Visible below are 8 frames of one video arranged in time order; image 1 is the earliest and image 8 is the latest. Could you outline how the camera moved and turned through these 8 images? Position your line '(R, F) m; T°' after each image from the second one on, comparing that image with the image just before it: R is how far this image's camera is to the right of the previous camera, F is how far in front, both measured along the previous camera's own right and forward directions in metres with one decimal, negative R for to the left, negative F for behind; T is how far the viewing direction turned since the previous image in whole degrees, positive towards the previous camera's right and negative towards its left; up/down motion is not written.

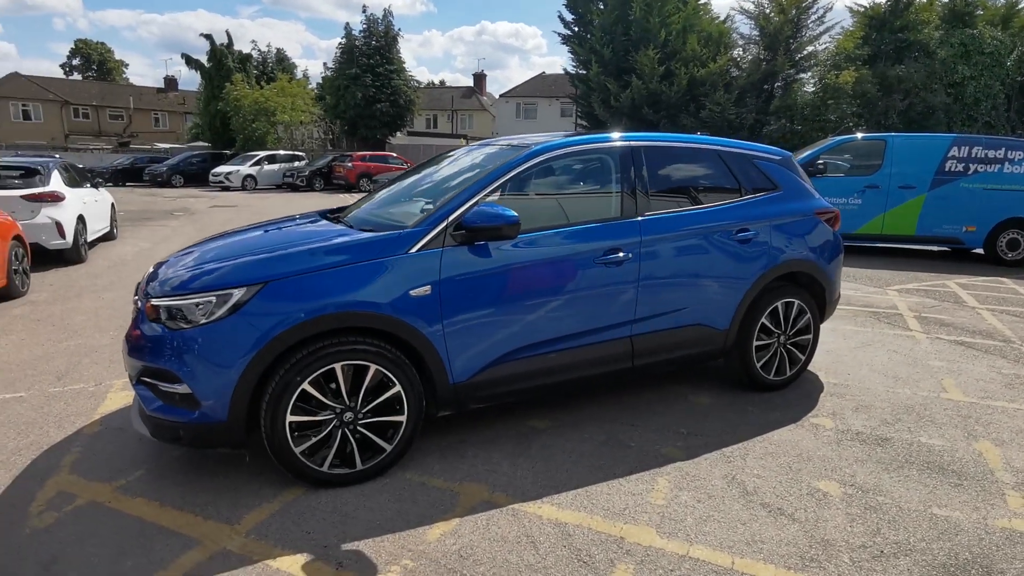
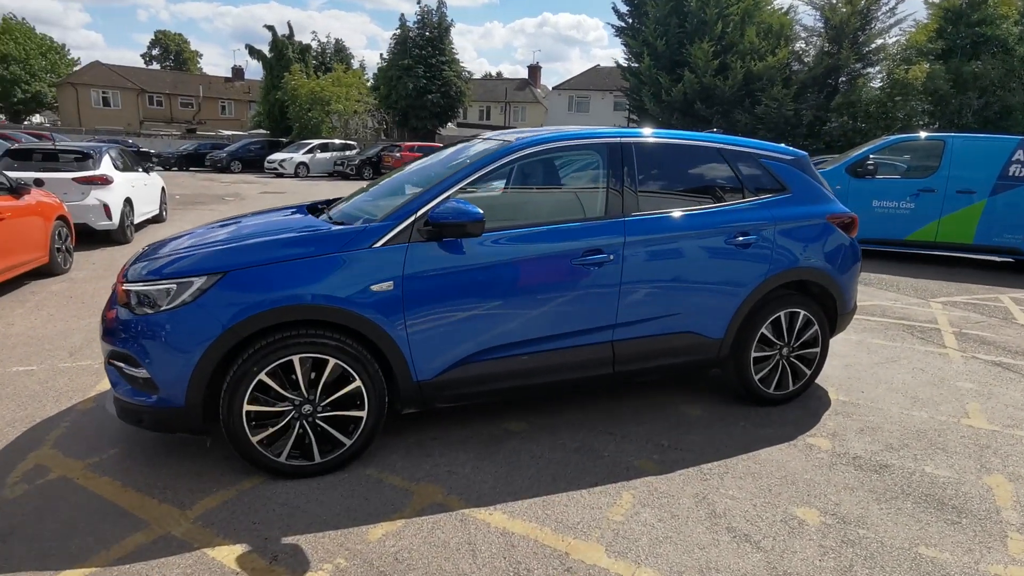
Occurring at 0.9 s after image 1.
(+0.5, +0.1) m; -5°
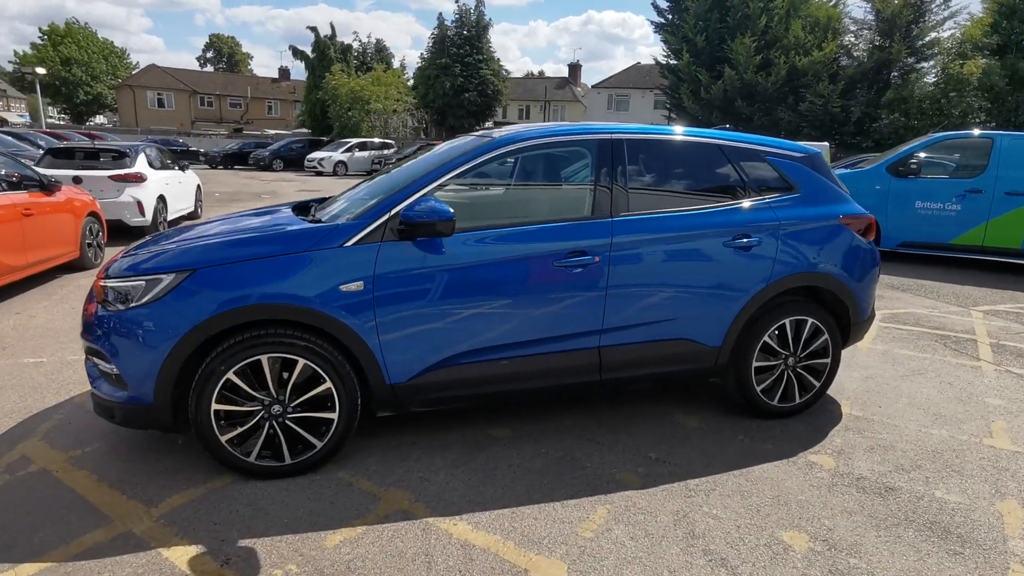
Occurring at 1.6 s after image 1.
(+0.3, +0.1) m; -4°
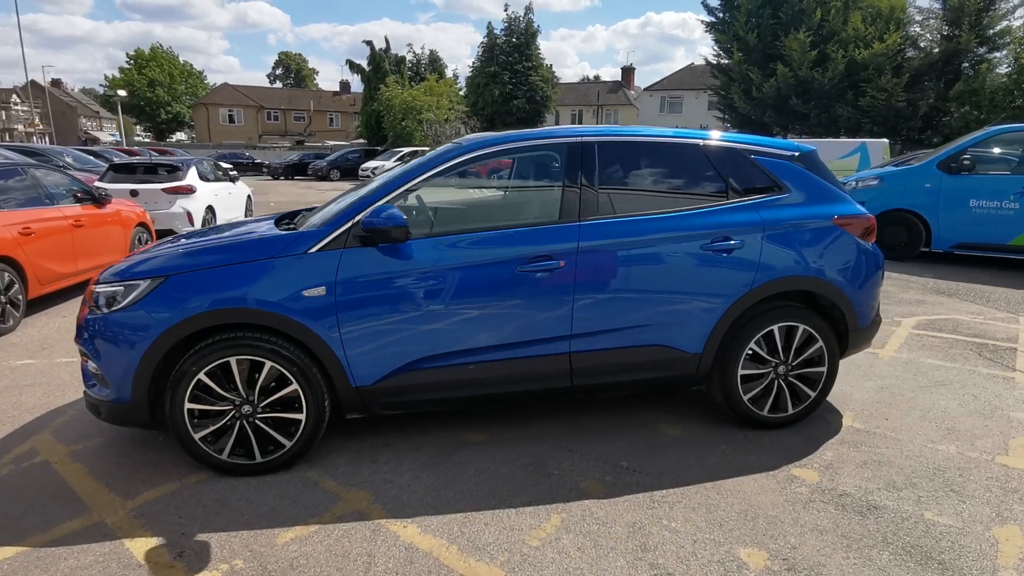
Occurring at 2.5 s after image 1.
(+0.5, 0.0) m; -6°
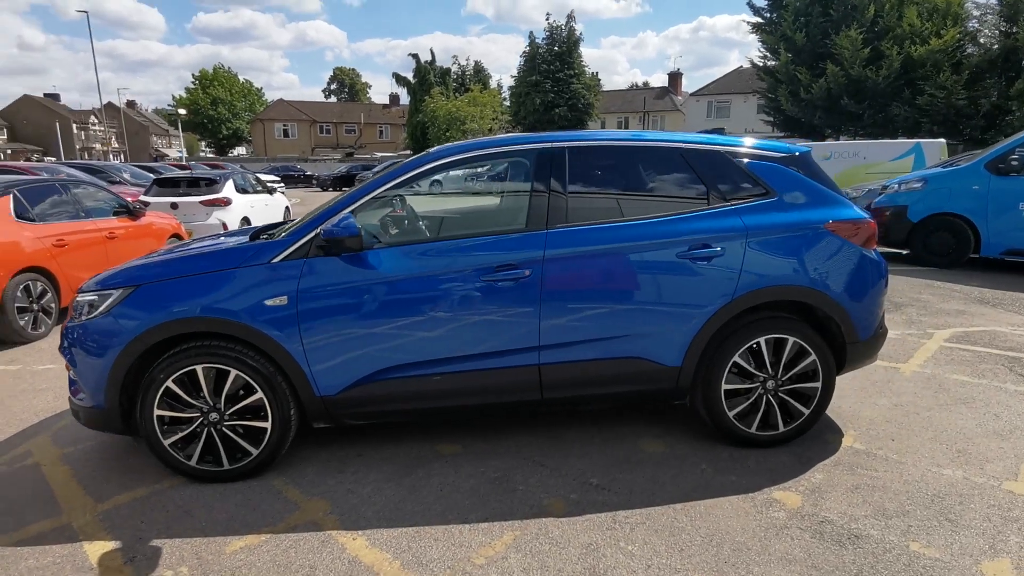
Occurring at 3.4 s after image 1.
(+0.5, +0.1) m; -5°
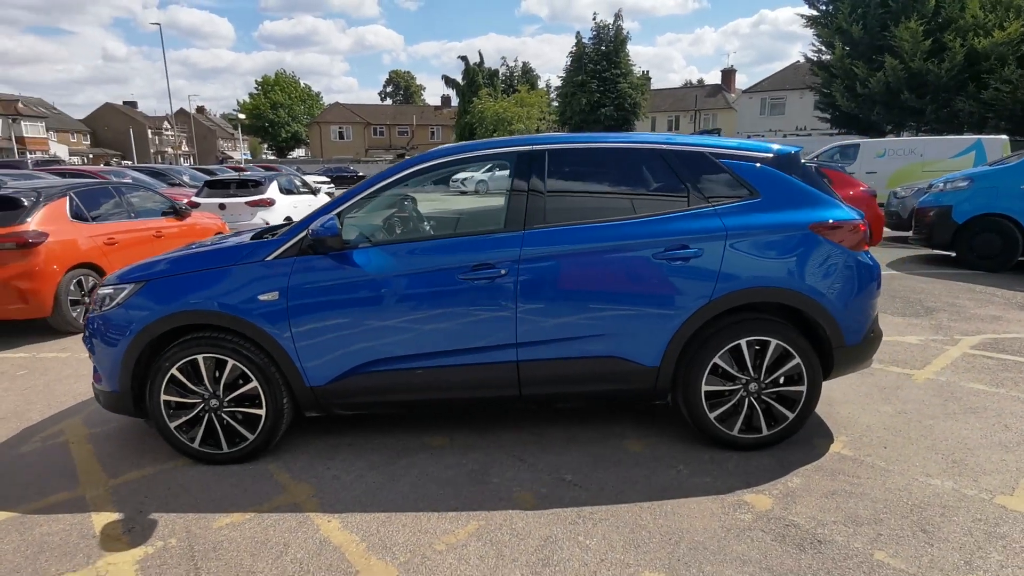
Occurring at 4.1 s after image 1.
(+0.4, -0.1) m; -5°
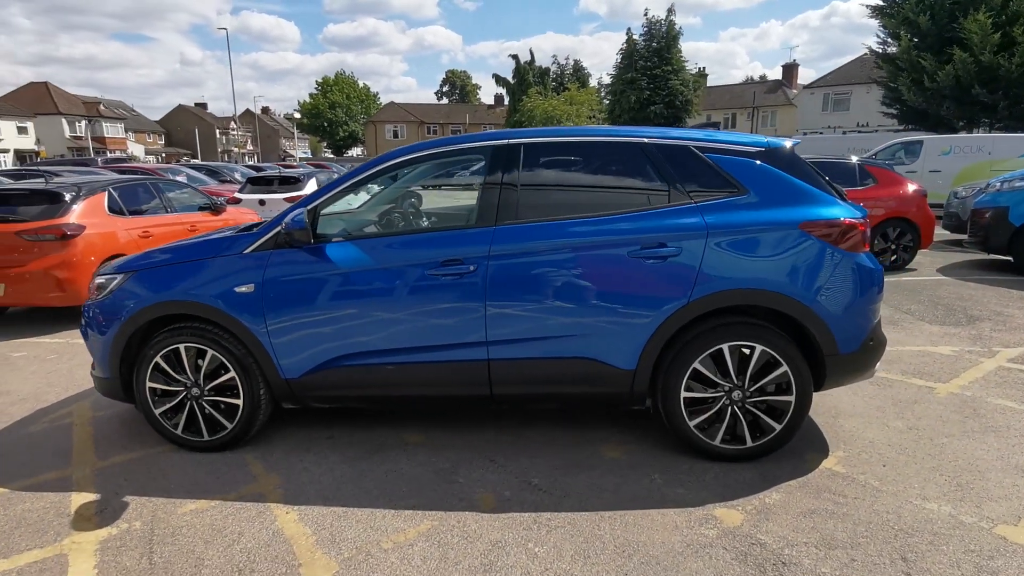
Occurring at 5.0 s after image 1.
(+0.5, +0.1) m; -5°
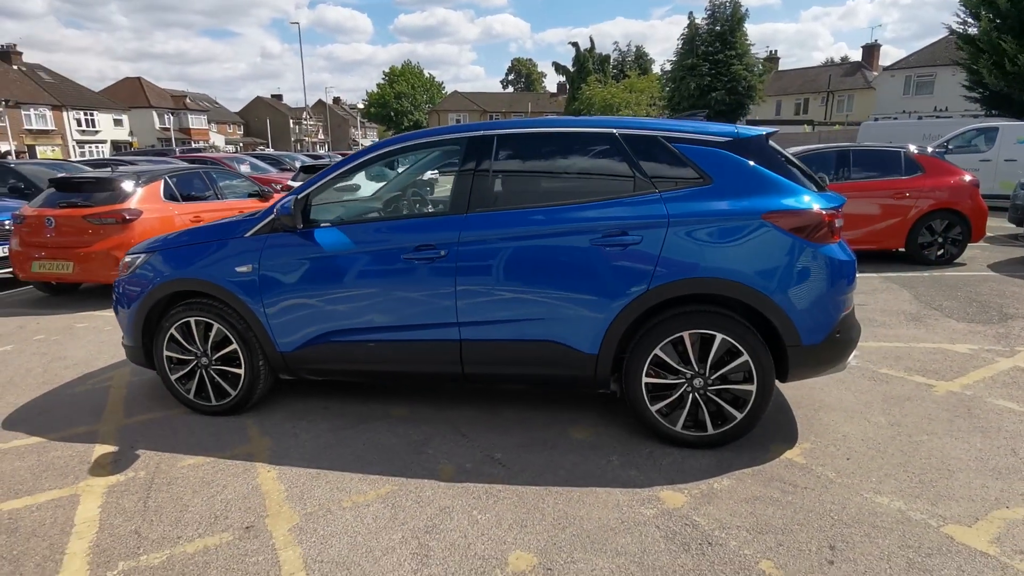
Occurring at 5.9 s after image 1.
(+0.5, -0.1) m; -6°
